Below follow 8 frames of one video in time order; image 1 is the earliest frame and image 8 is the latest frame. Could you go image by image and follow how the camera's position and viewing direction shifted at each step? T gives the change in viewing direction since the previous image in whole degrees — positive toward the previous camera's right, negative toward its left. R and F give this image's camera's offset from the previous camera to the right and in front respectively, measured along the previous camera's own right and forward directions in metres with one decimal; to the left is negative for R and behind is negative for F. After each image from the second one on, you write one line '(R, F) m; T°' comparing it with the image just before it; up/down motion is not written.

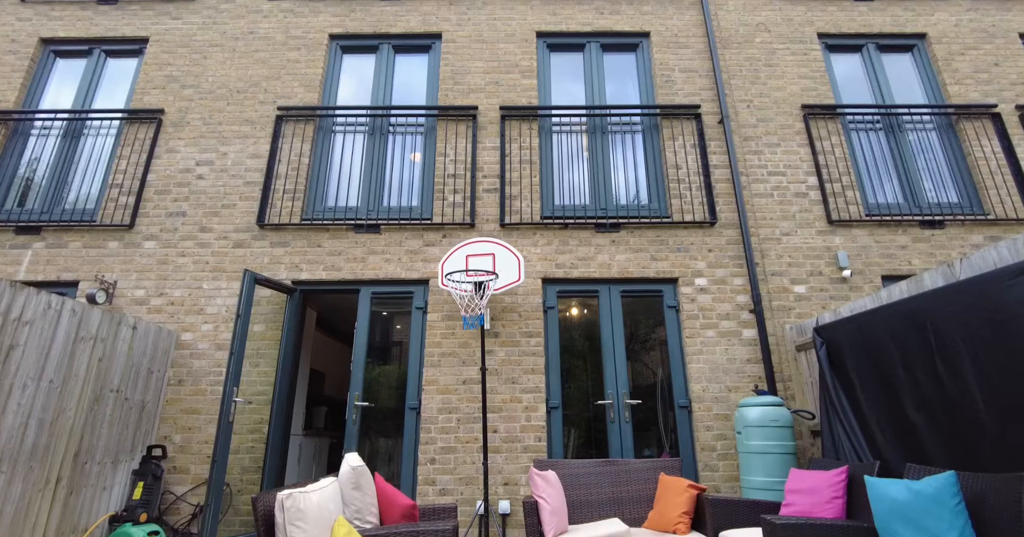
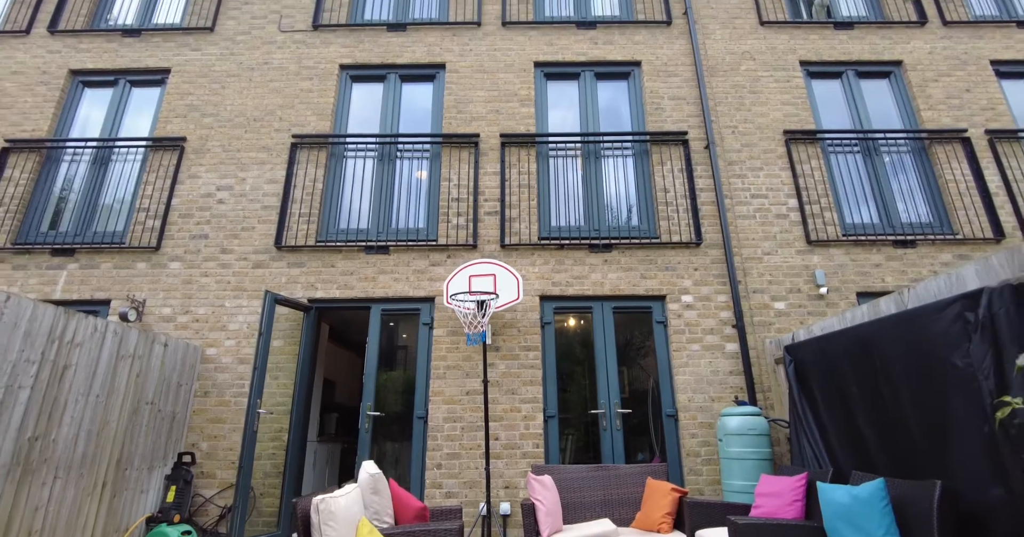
(0.0, -0.4) m; 0°
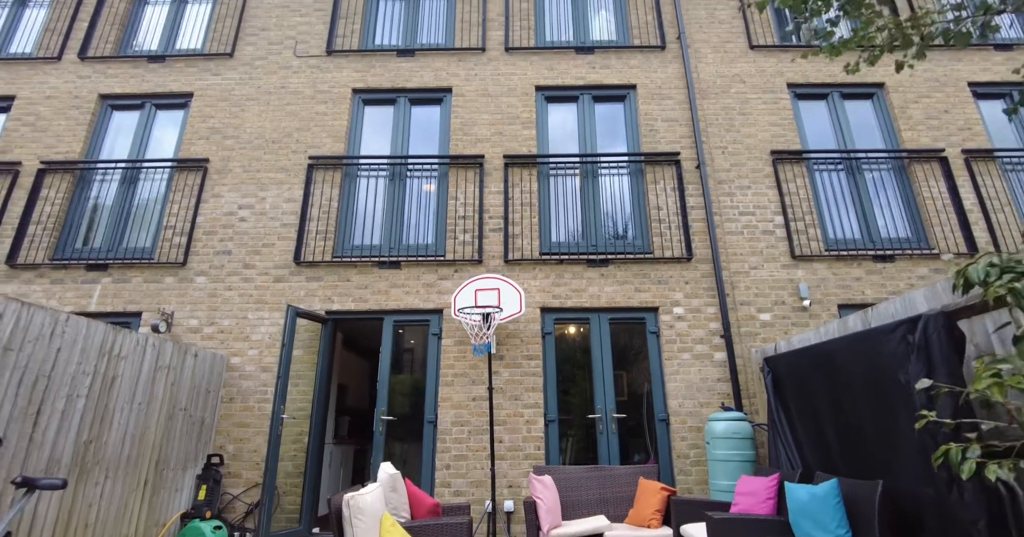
(0.0, -0.4) m; 0°
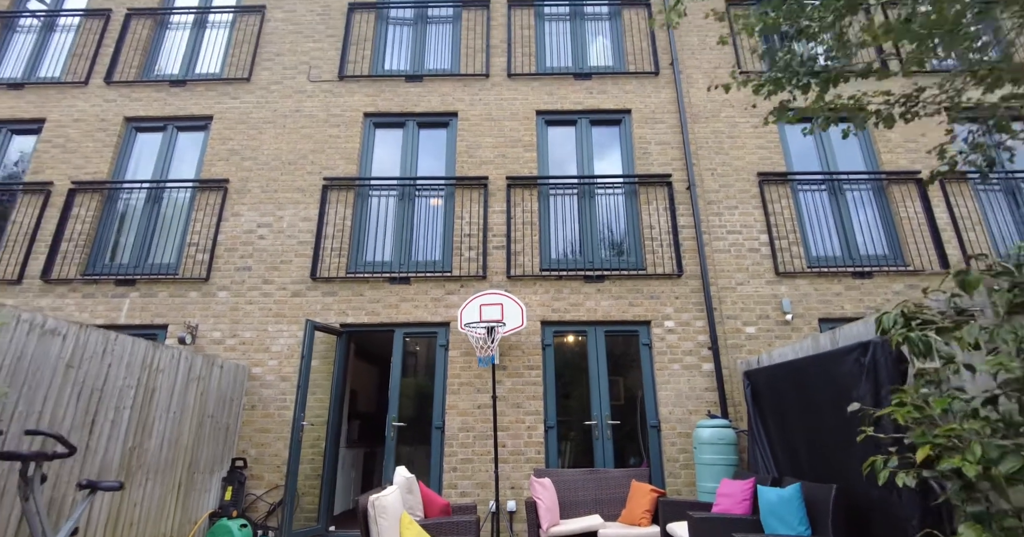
(0.0, -0.4) m; 0°
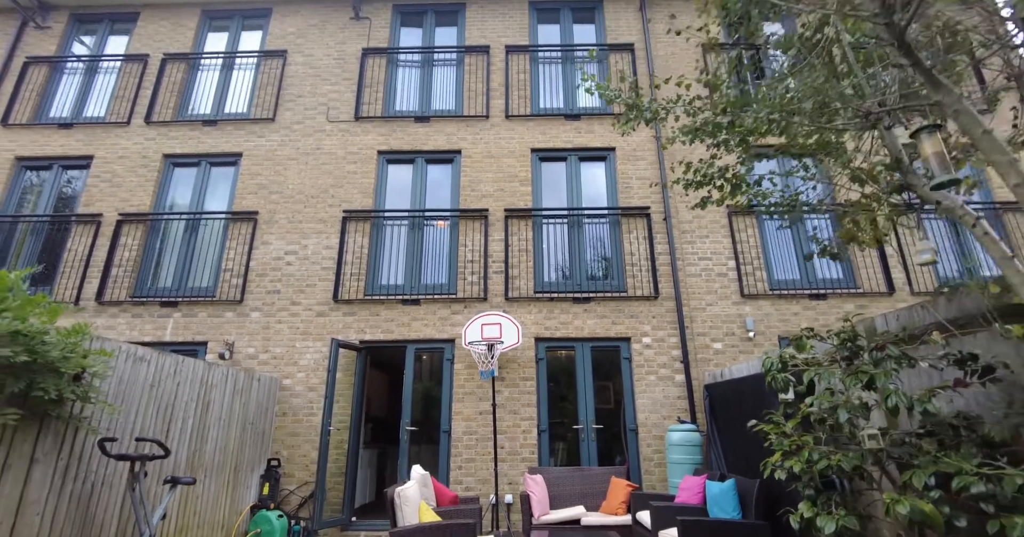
(0.0, -0.8) m; 0°
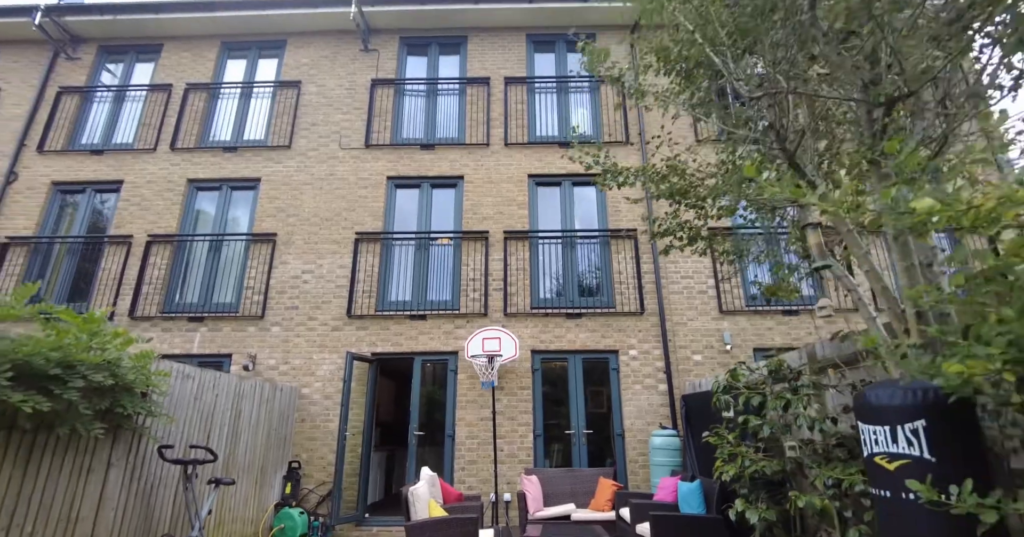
(0.0, -0.6) m; 0°
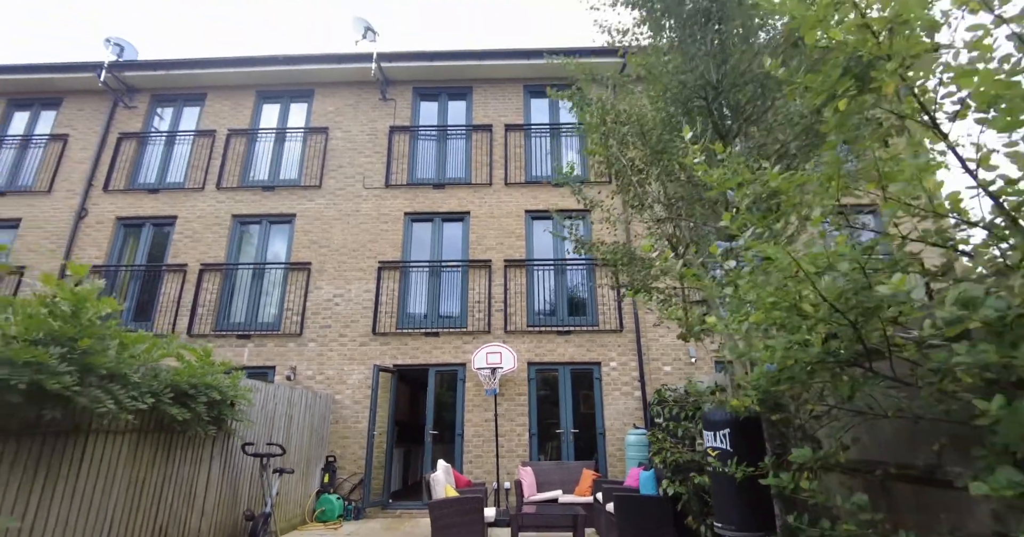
(+0.1, -1.4) m; 0°
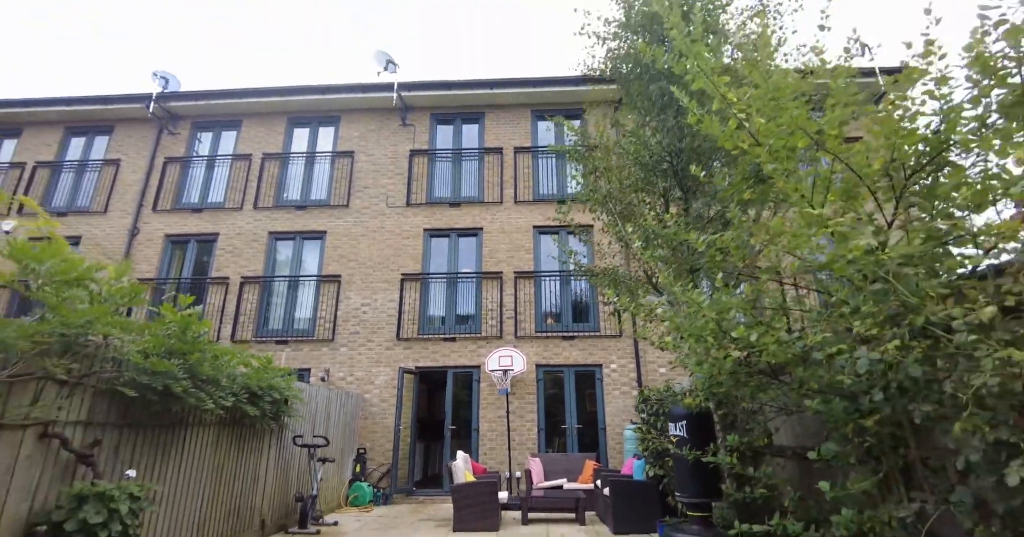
(0.0, -1.0) m; -1°
